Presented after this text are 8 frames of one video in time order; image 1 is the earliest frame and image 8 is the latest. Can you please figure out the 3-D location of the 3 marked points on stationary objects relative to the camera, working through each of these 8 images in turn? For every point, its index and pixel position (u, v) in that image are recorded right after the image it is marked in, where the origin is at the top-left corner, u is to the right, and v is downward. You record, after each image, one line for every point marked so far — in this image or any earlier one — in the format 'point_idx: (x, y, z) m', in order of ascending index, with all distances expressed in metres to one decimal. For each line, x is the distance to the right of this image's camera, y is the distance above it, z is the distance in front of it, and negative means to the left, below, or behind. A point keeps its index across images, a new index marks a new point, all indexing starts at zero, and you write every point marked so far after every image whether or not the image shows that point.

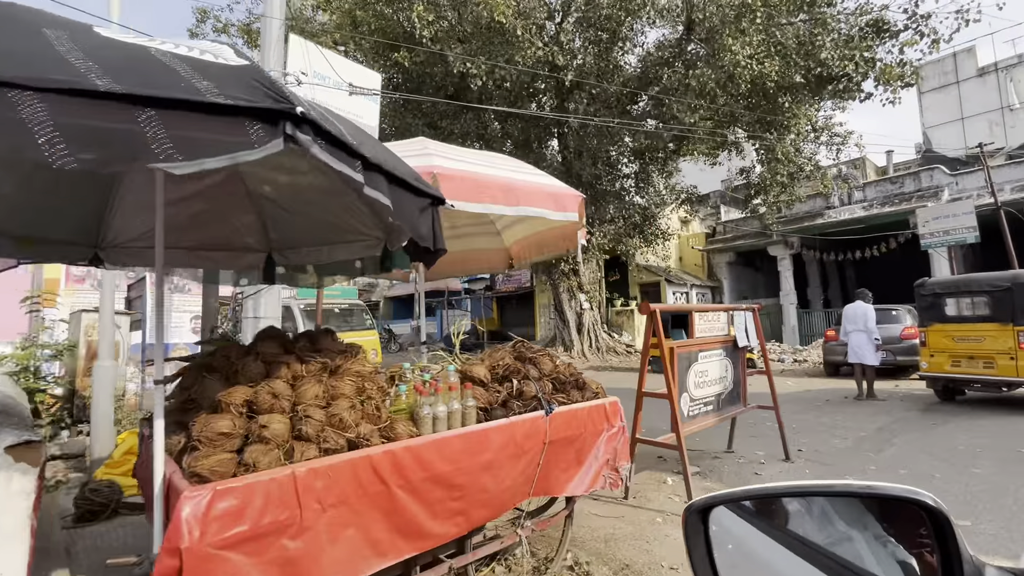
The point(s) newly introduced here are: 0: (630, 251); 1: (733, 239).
0: (+4.2, +1.3, +16.8) m
1: (+9.2, +2.0, +19.8) m
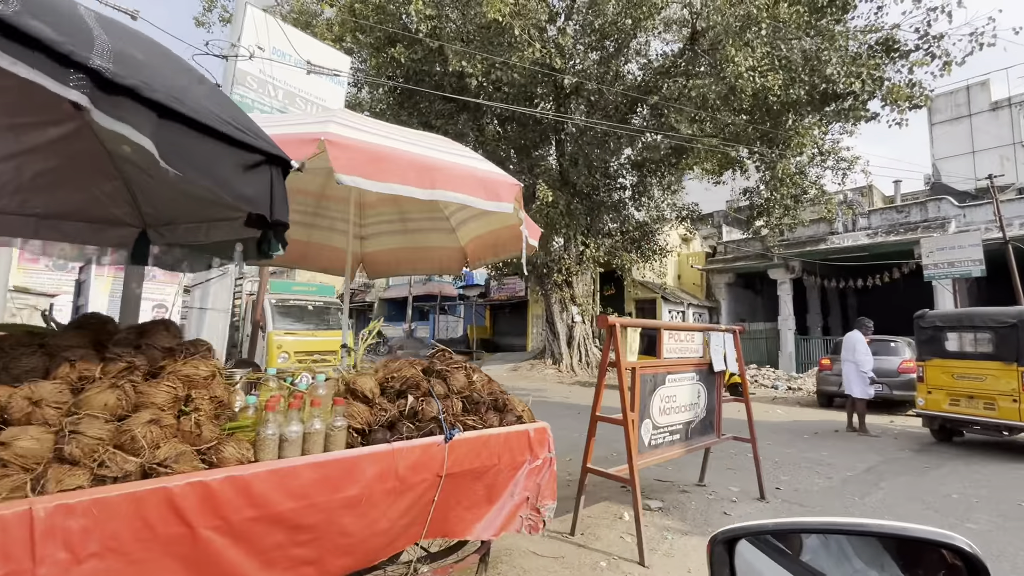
0: (+4.0, +0.7, +16.4) m
1: (+9.0, +1.1, +19.4) m
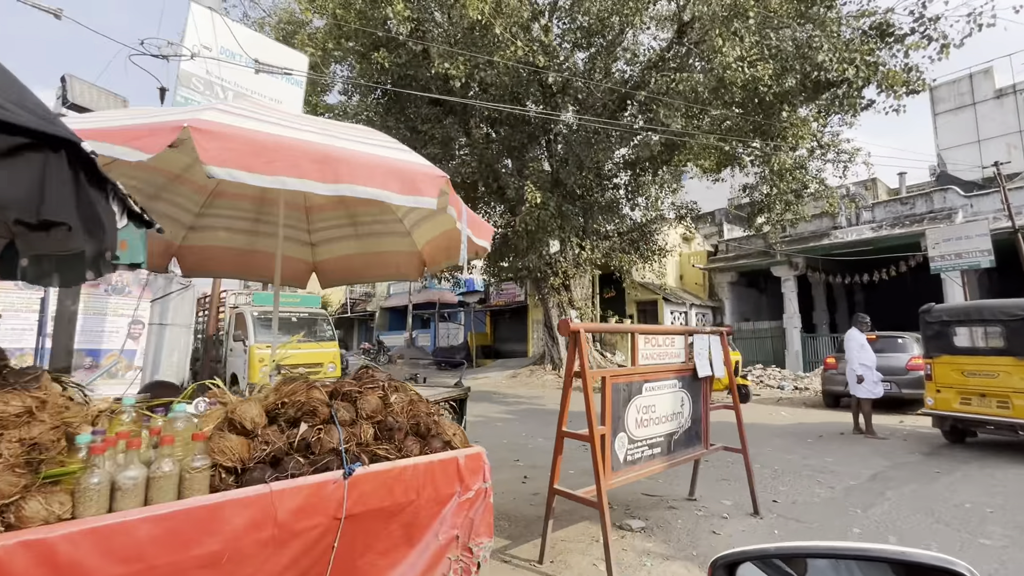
0: (+3.8, +0.7, +16.1) m
1: (+8.9, +1.2, +19.1) m
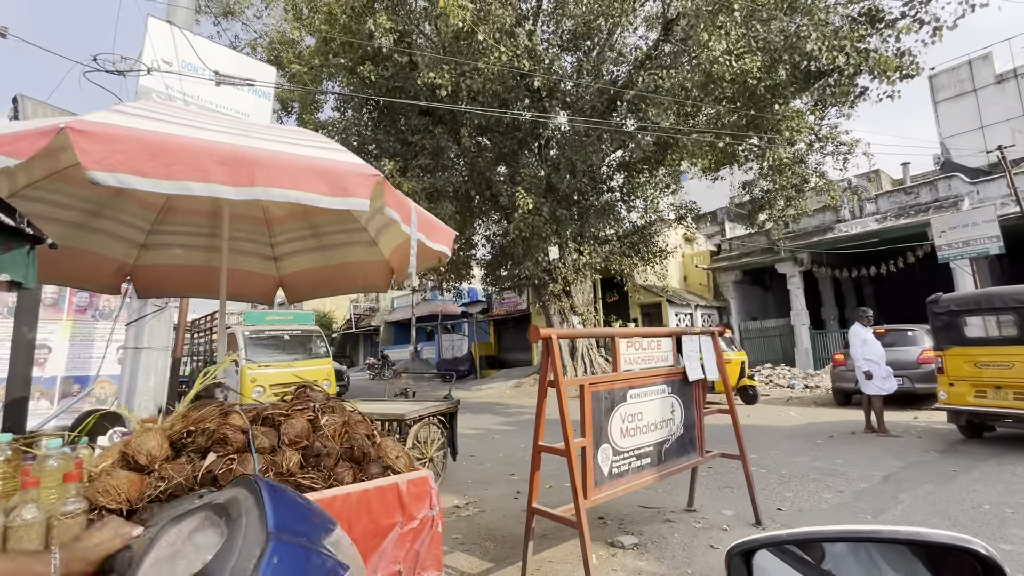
0: (+3.8, +0.6, +15.8) m
1: (+8.9, +1.2, +18.8) m
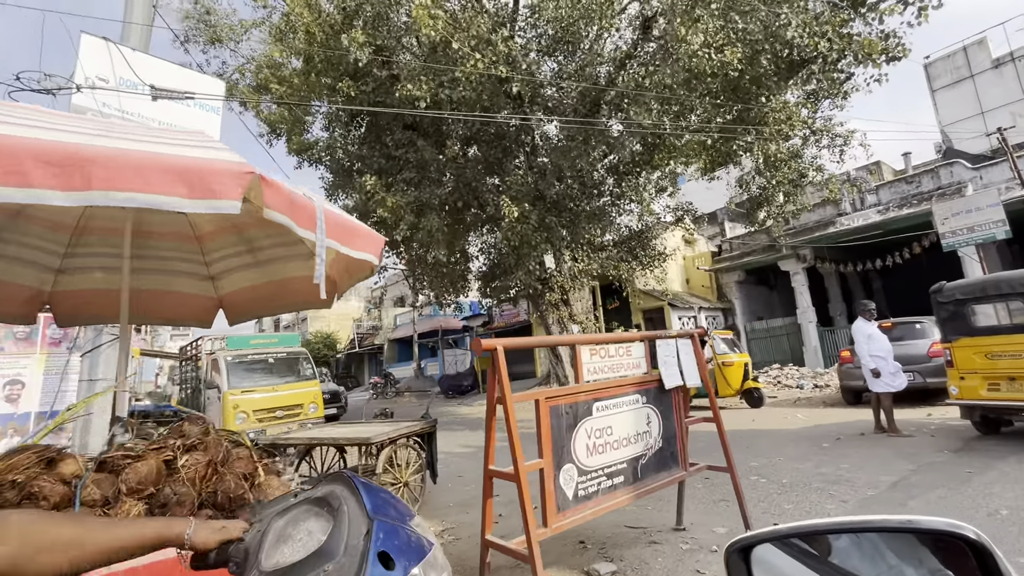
0: (+3.6, +0.4, +15.5) m
1: (+8.8, +1.2, +18.4) m
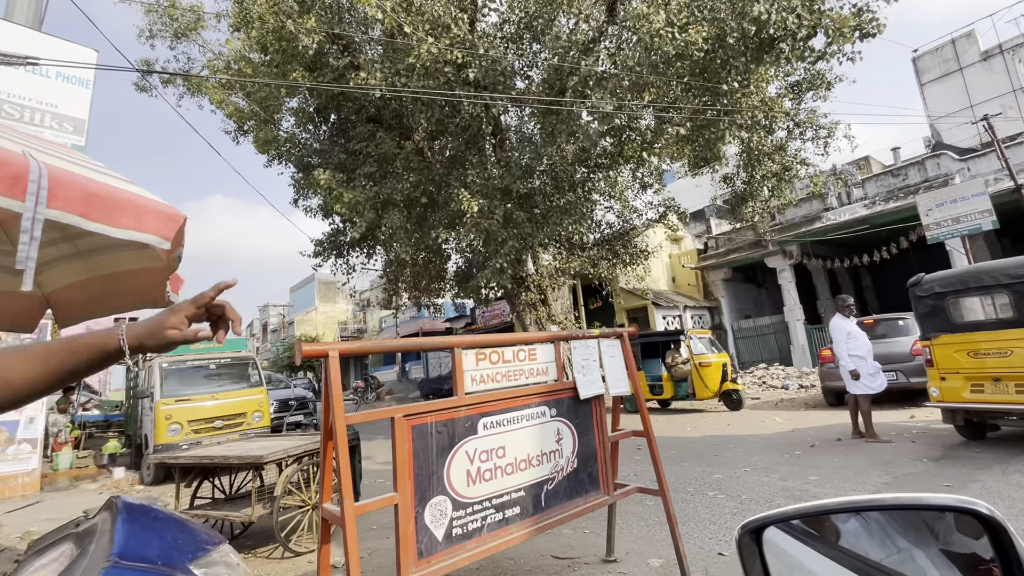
0: (+2.9, +0.4, +15.0) m
1: (+8.0, +1.3, +17.9) m
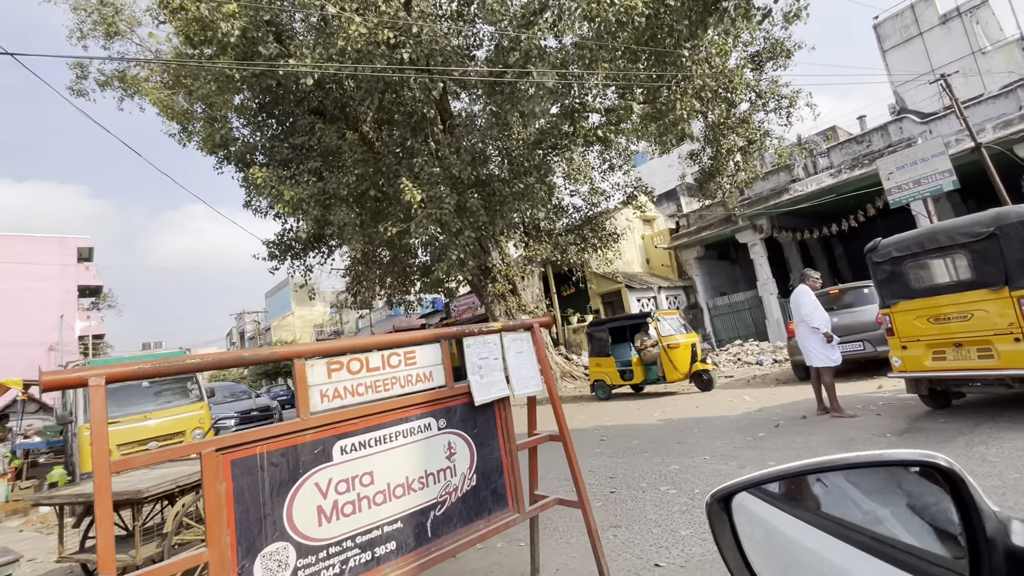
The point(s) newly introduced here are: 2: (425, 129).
0: (+1.8, +0.8, +14.7) m
1: (+6.8, +2.1, +17.7) m
2: (-1.8, +3.3, +10.1) m
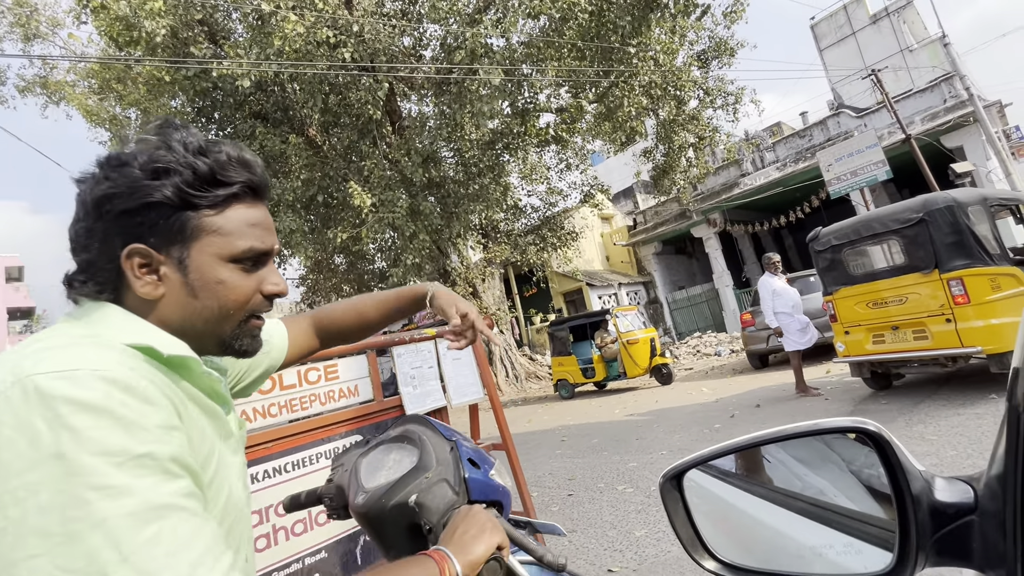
0: (+0.6, +0.8, +14.6) m
1: (+5.3, +2.3, +18.0) m
2: (-2.8, +3.2, +9.8) m
